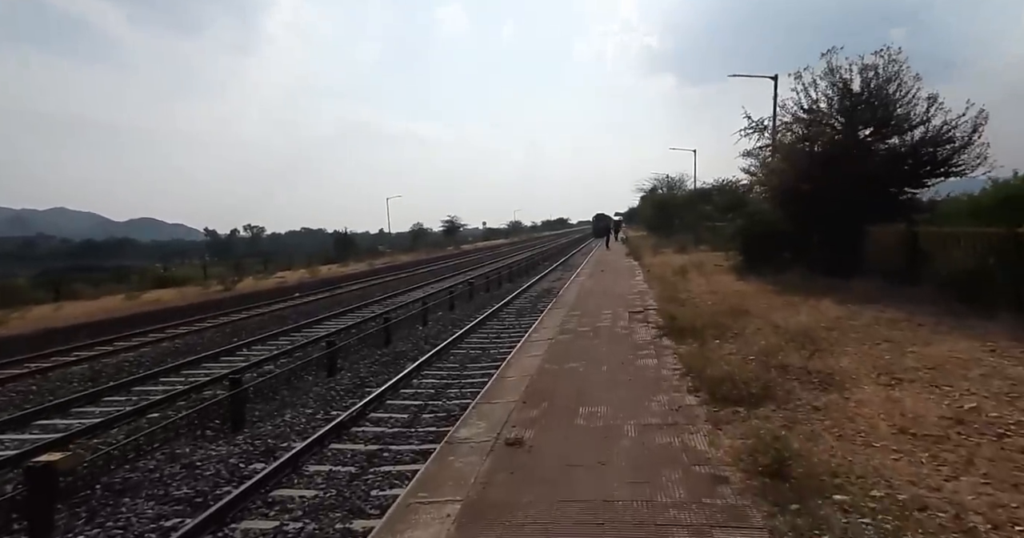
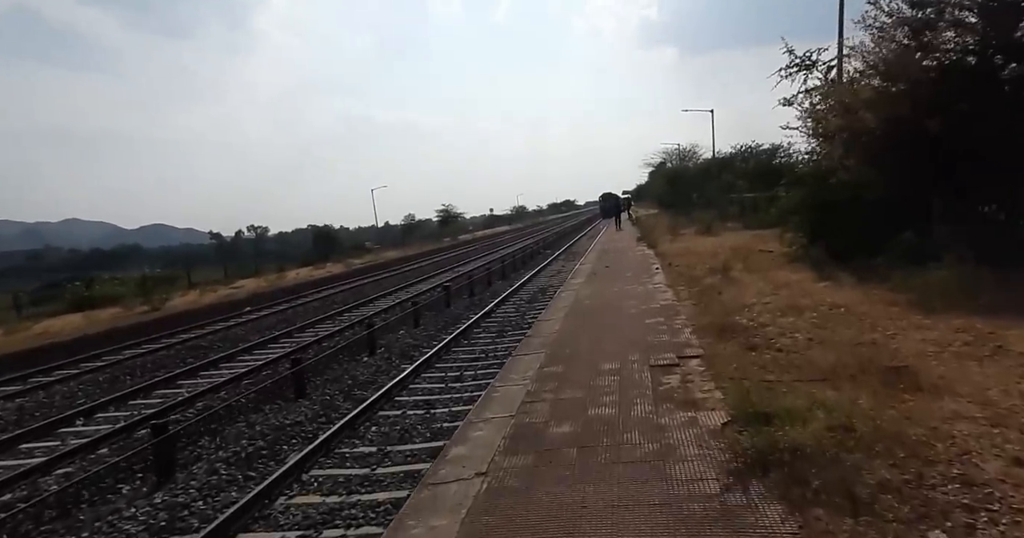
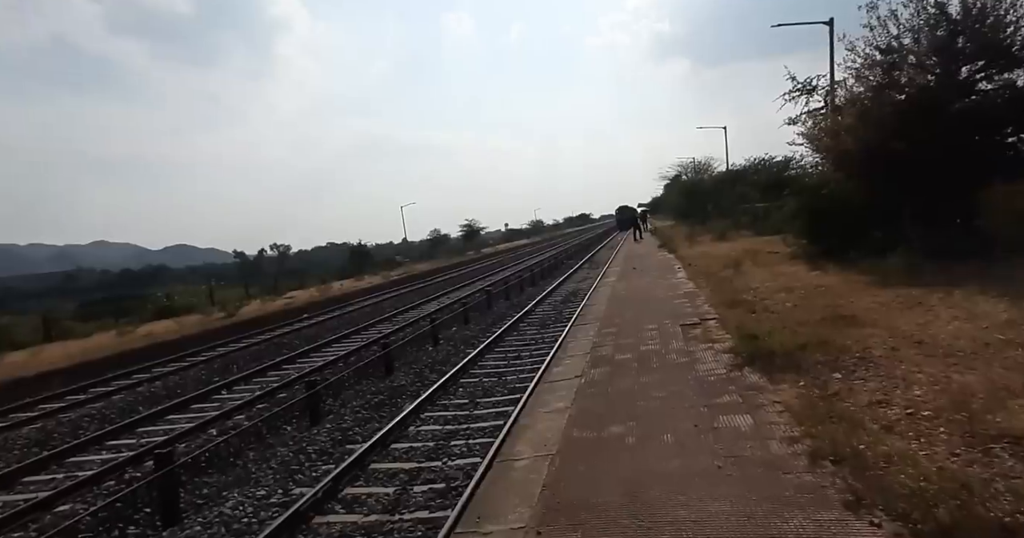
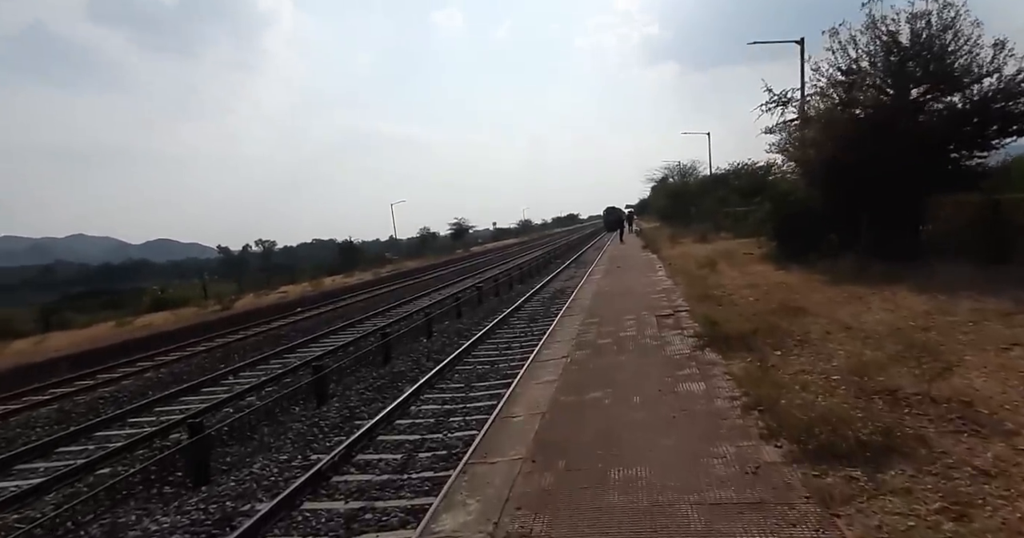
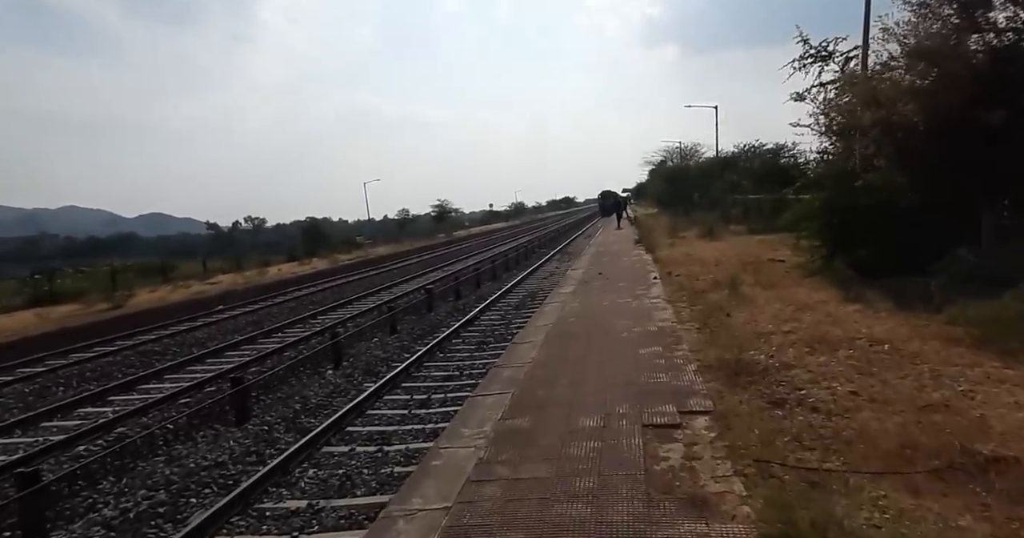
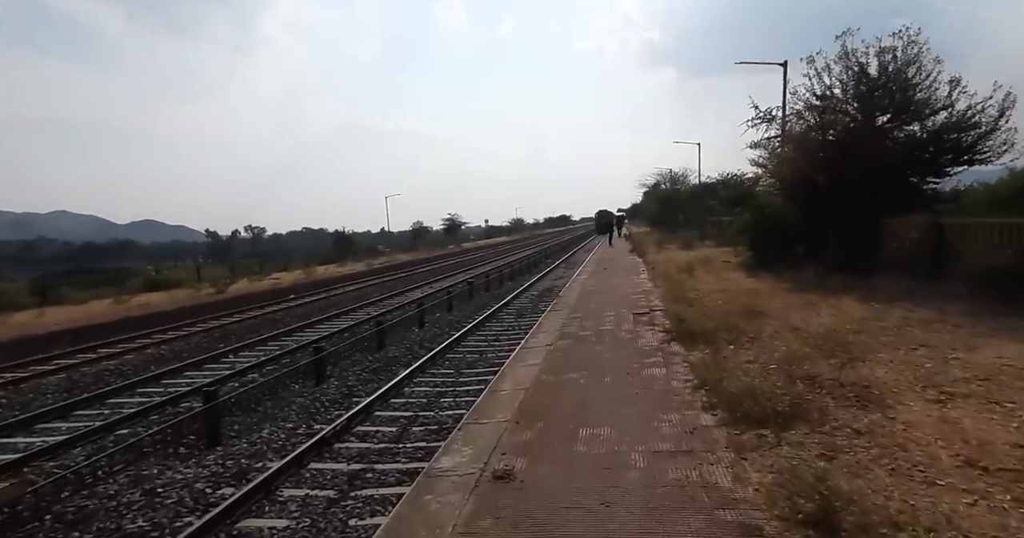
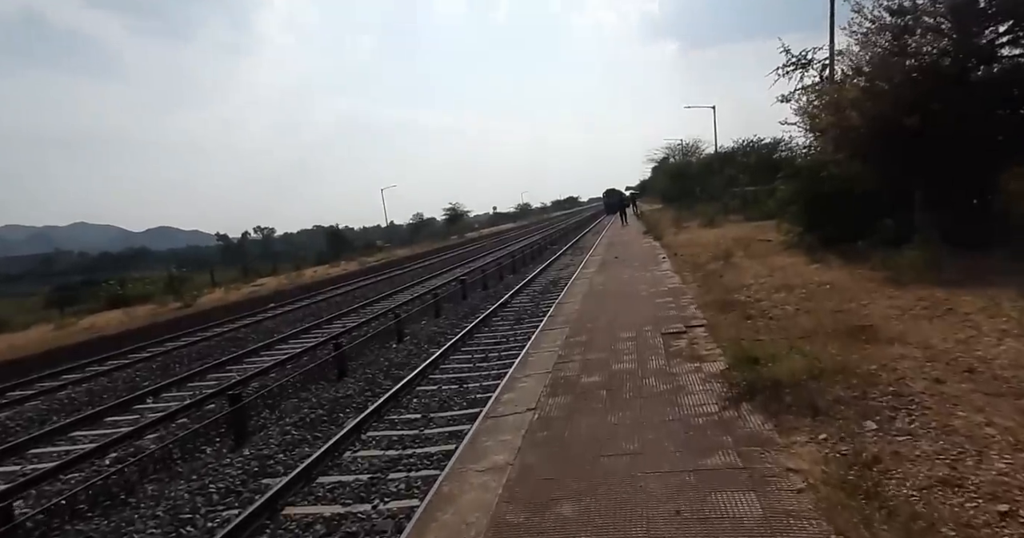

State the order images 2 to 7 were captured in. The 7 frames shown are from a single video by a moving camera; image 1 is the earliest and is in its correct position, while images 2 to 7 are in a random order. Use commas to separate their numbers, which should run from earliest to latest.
6, 4, 3, 7, 2, 5
